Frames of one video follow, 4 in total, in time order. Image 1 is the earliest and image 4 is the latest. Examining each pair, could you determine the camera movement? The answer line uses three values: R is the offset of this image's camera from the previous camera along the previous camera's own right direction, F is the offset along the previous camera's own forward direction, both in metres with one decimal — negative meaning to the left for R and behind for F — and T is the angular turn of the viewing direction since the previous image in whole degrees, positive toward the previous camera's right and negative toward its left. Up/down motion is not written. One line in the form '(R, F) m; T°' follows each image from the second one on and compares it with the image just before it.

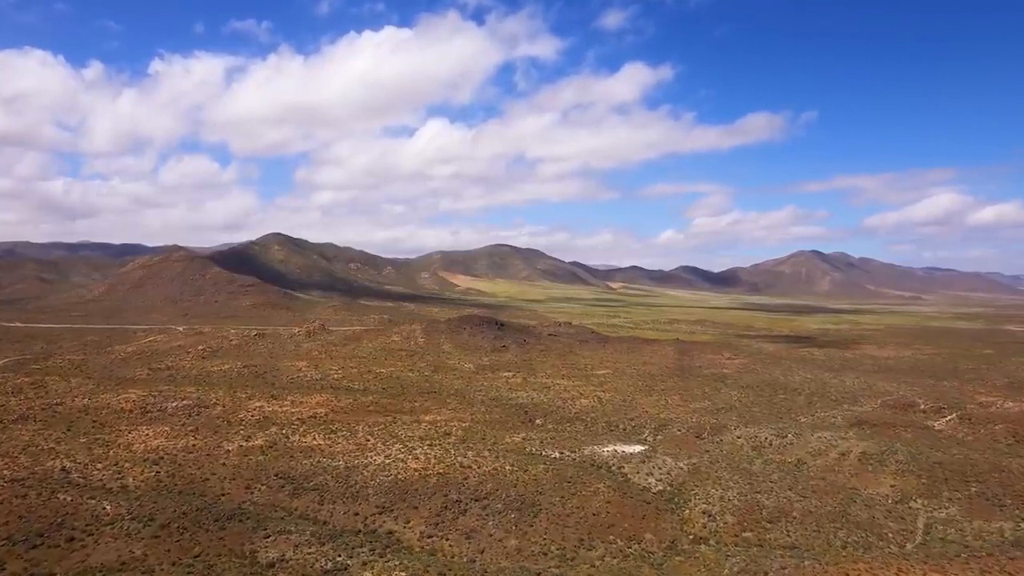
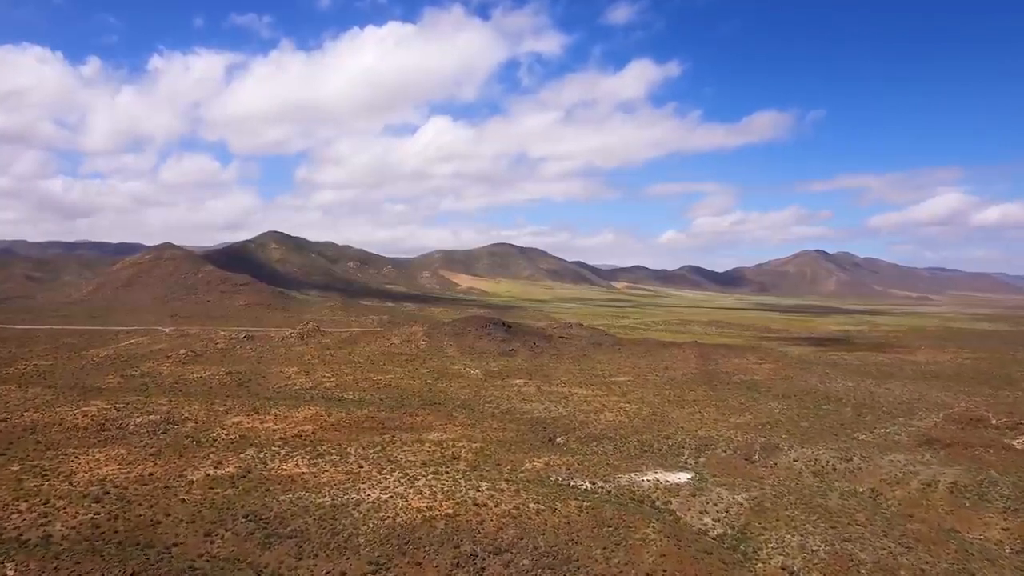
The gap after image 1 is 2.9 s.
(-0.9, +5.5) m; 0°
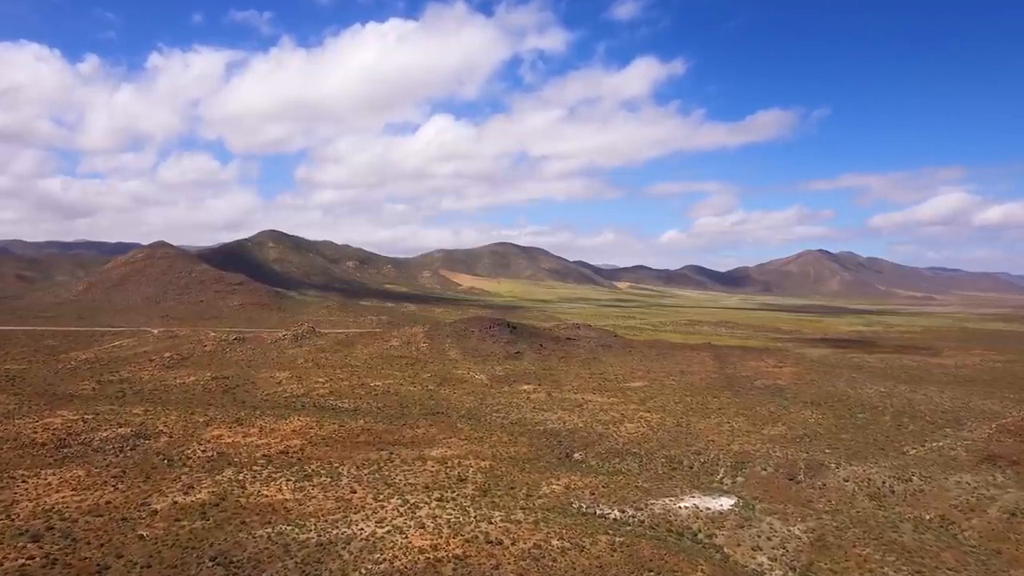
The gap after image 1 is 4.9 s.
(-0.6, +3.8) m; 0°
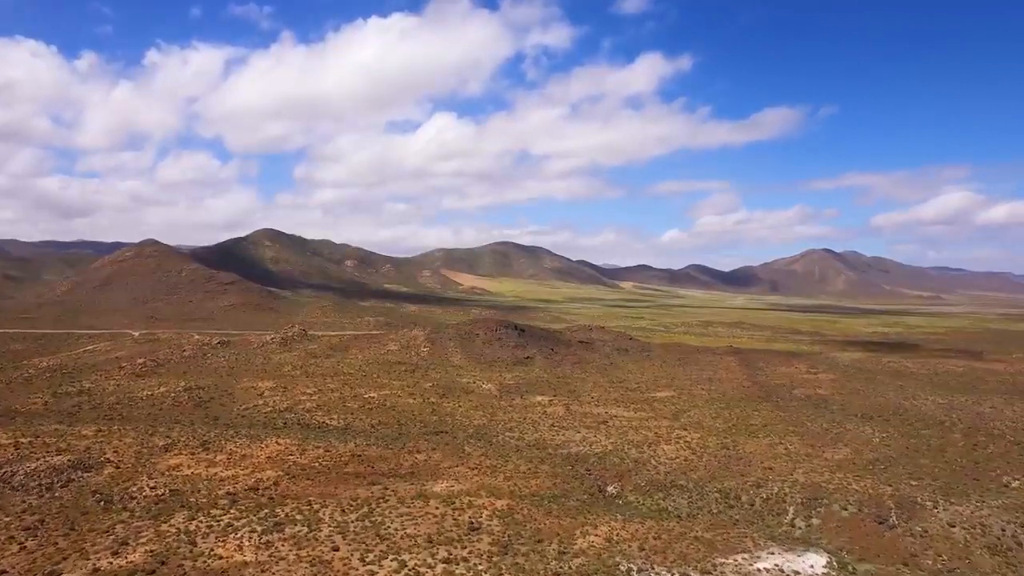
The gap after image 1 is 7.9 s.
(-0.9, +5.7) m; 0°
